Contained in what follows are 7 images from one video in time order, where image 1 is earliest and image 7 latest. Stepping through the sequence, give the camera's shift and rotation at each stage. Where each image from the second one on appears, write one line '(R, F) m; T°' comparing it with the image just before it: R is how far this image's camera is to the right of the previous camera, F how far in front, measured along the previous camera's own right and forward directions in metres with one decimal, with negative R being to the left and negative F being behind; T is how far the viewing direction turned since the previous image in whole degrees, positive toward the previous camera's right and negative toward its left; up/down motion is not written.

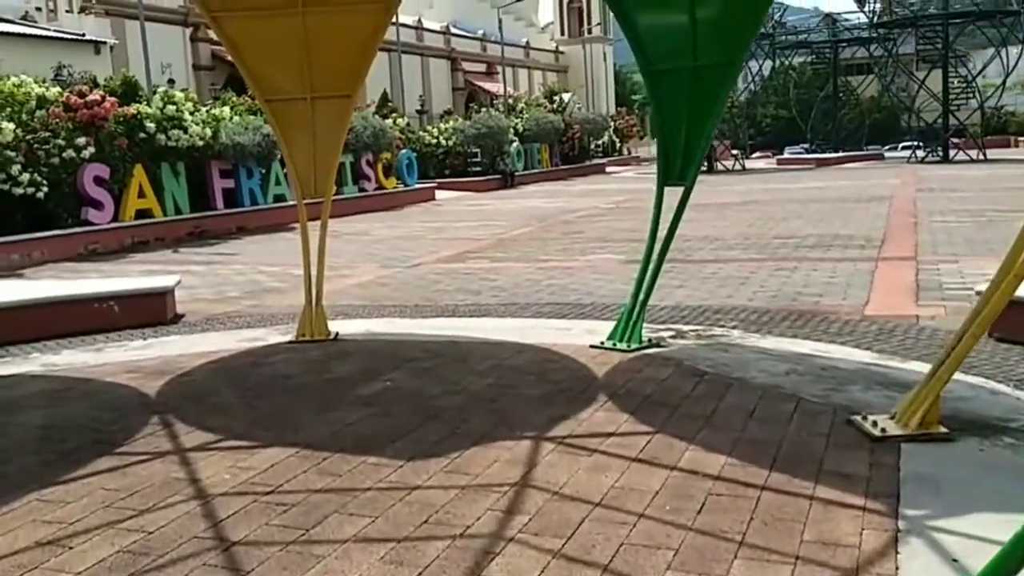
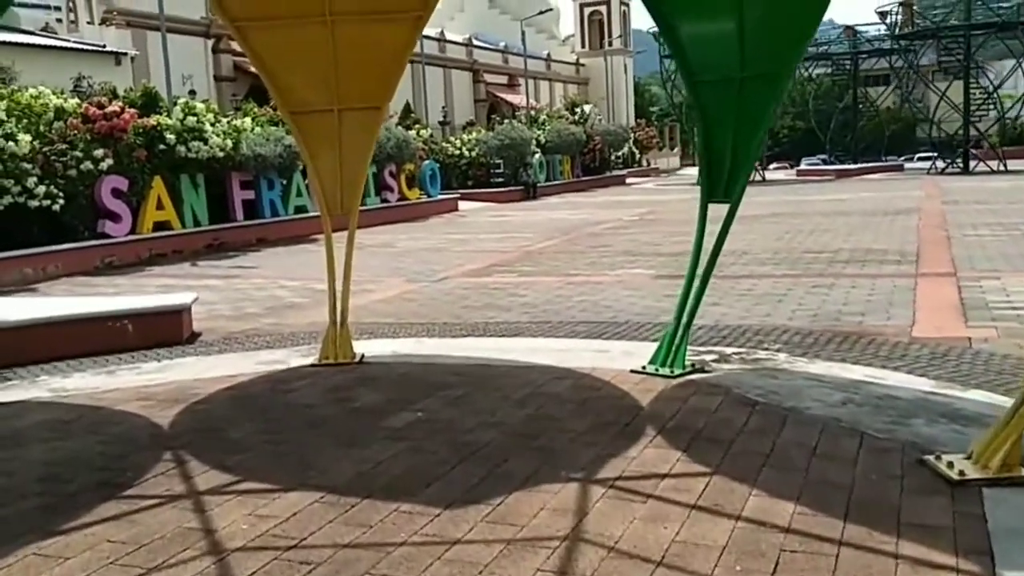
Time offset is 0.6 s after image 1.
(-0.1, +0.4) m; -1°
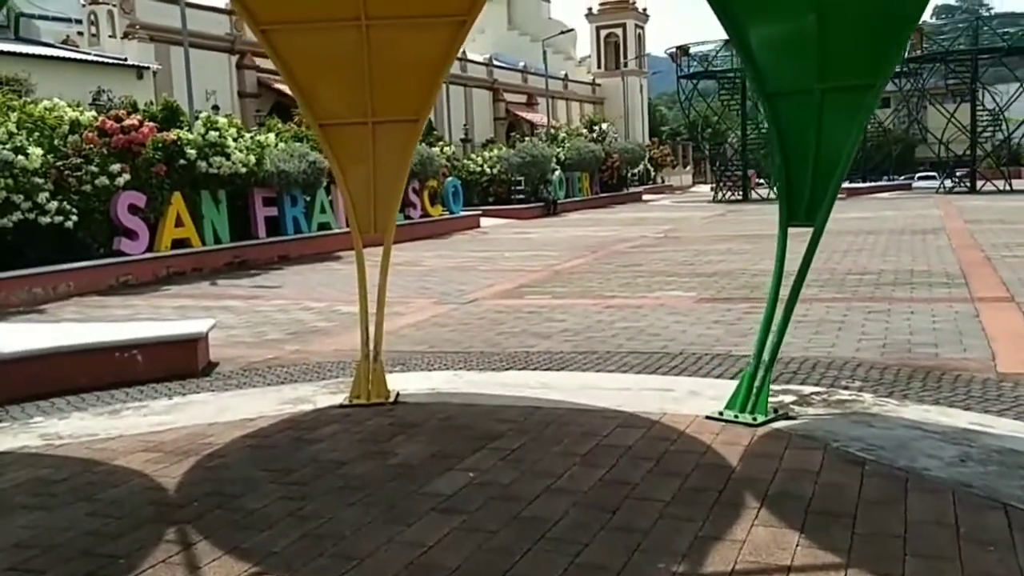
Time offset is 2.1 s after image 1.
(-0.2, +0.9) m; -1°
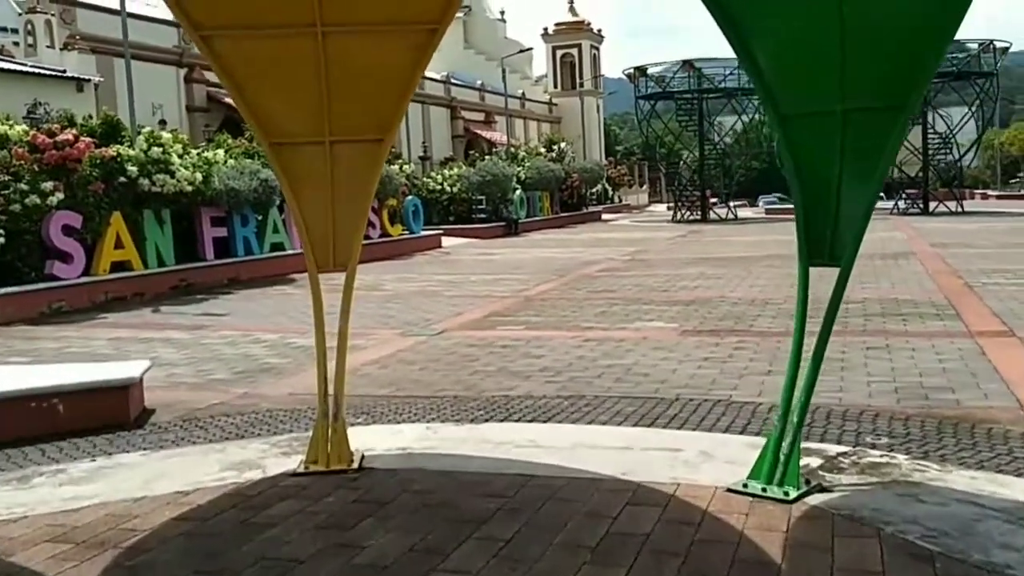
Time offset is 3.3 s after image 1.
(-0.1, +1.0) m; +2°
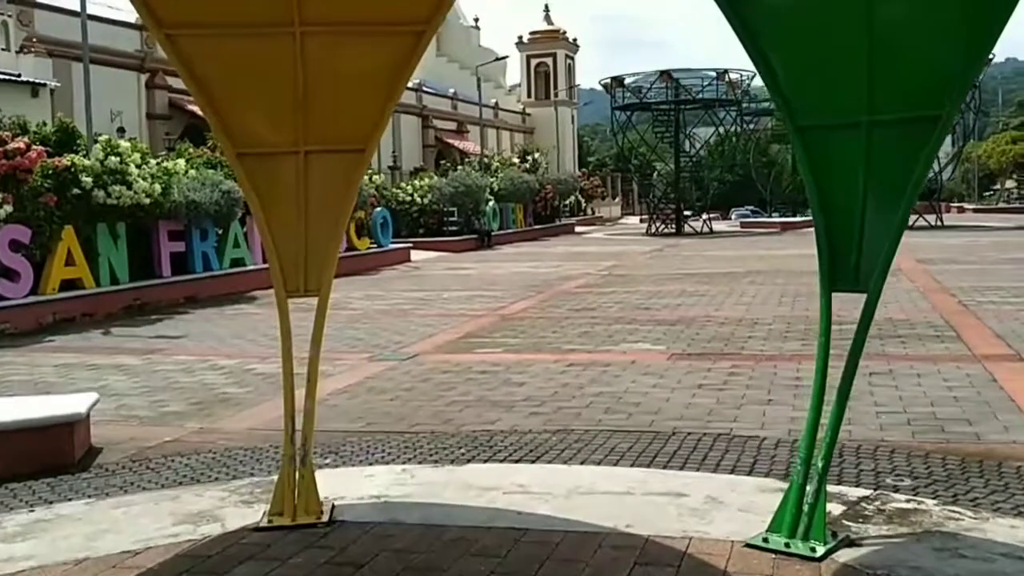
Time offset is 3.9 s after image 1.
(-0.1, +0.6) m; +1°
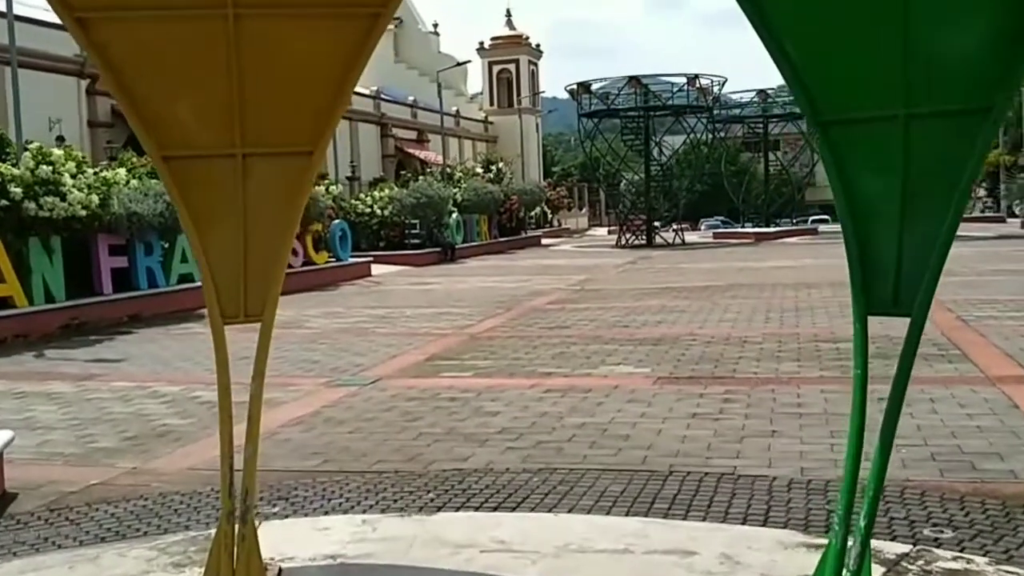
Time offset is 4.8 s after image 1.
(-0.1, +0.9) m; +2°
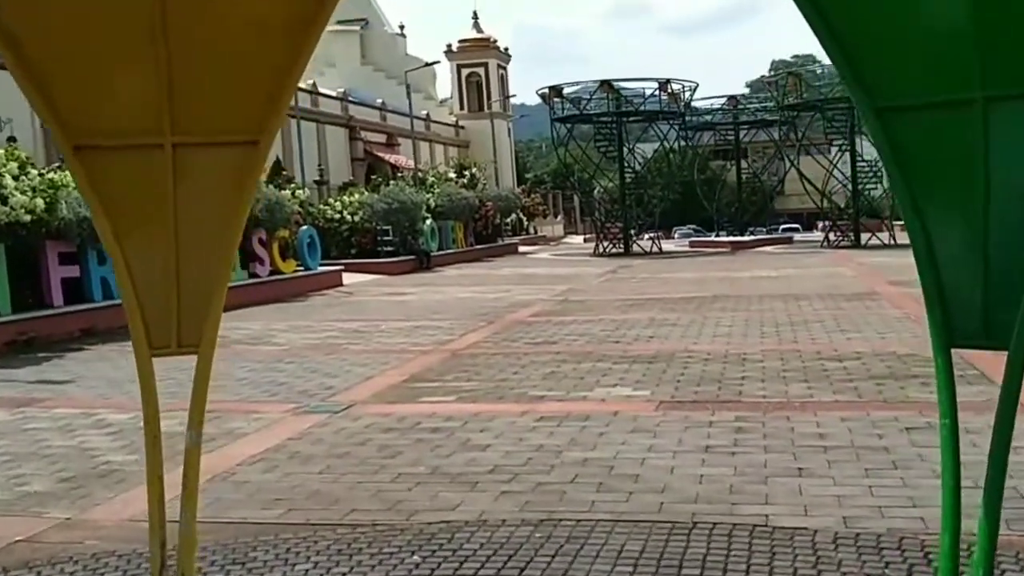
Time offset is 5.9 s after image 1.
(-0.1, +1.0) m; +1°
